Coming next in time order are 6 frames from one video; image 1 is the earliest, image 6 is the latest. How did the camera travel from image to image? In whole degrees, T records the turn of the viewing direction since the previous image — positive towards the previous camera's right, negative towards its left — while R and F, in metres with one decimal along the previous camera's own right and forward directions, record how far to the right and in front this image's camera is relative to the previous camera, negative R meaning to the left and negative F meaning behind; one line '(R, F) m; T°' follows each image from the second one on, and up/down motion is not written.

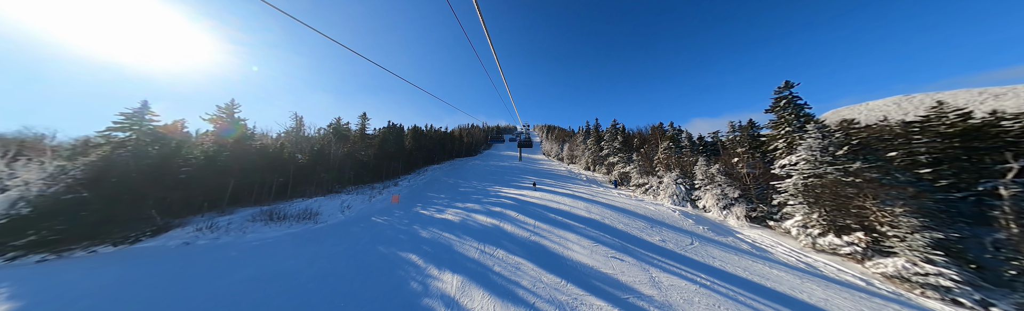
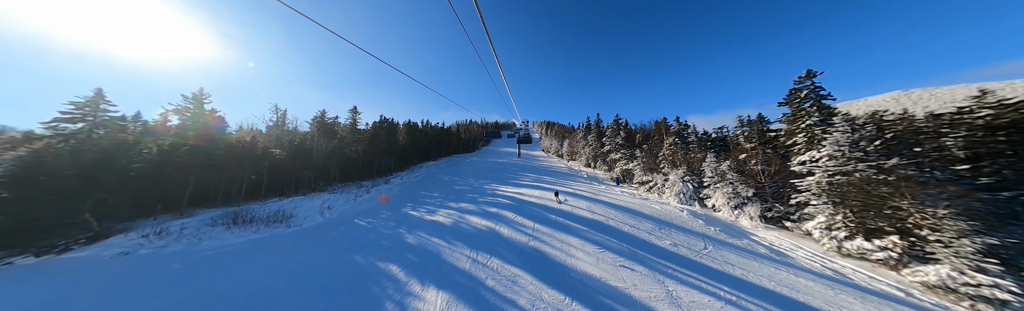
(+0.1, +0.6) m; 0°
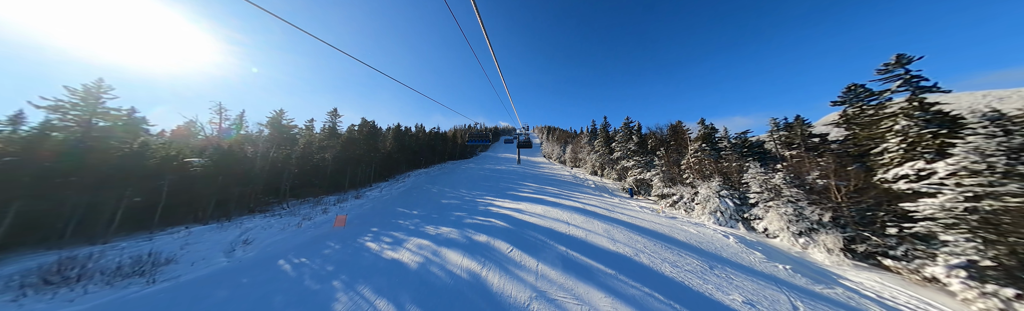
(+0.2, +1.7) m; 0°
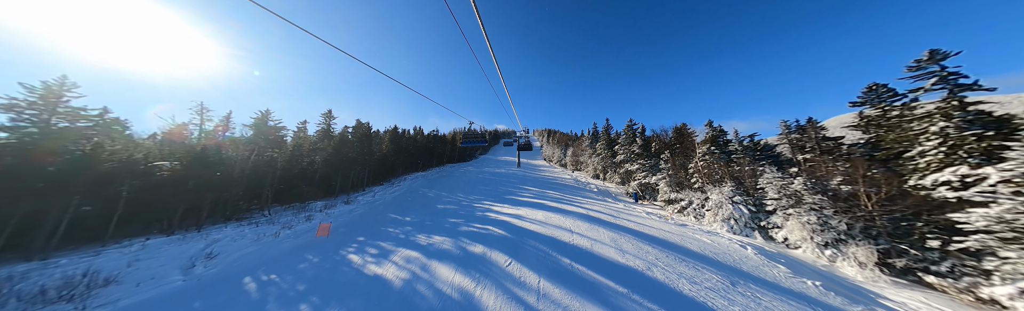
(0.0, +0.5) m; 0°
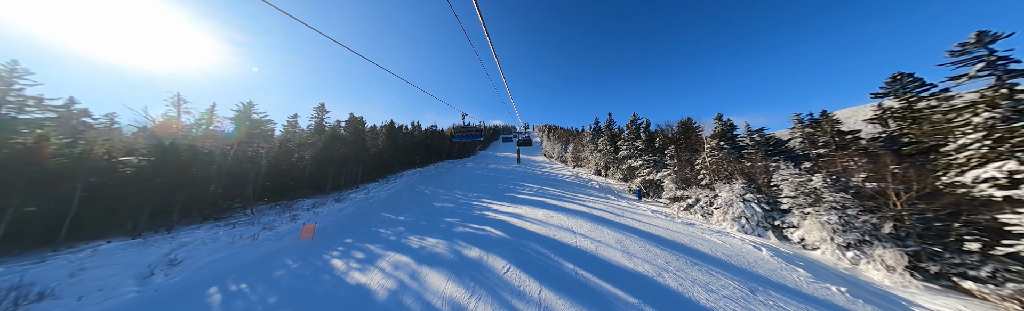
(+0.1, +0.4) m; 0°
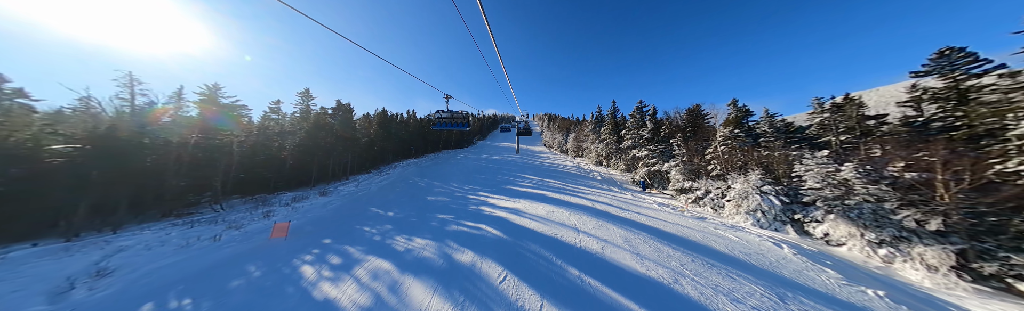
(+0.1, +0.7) m; 0°
